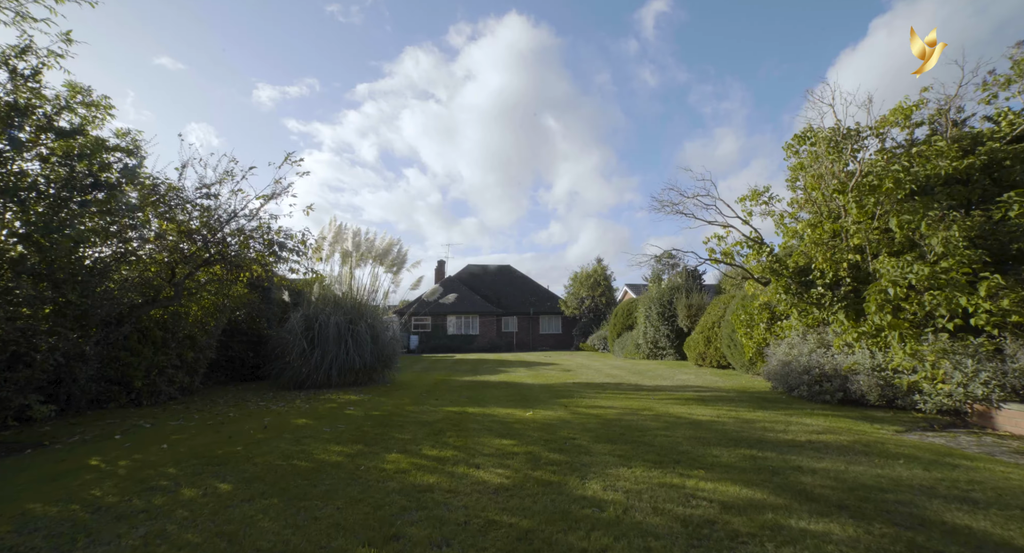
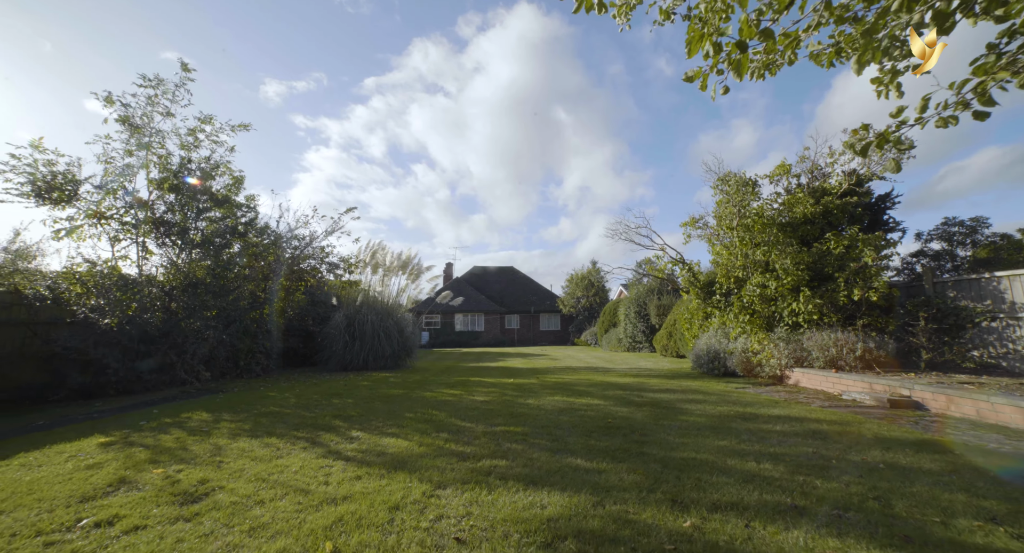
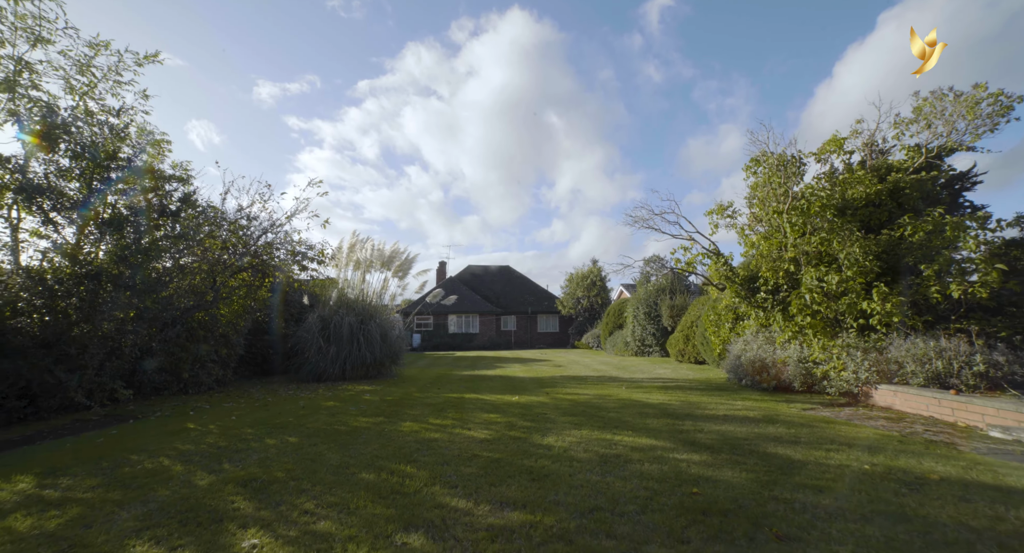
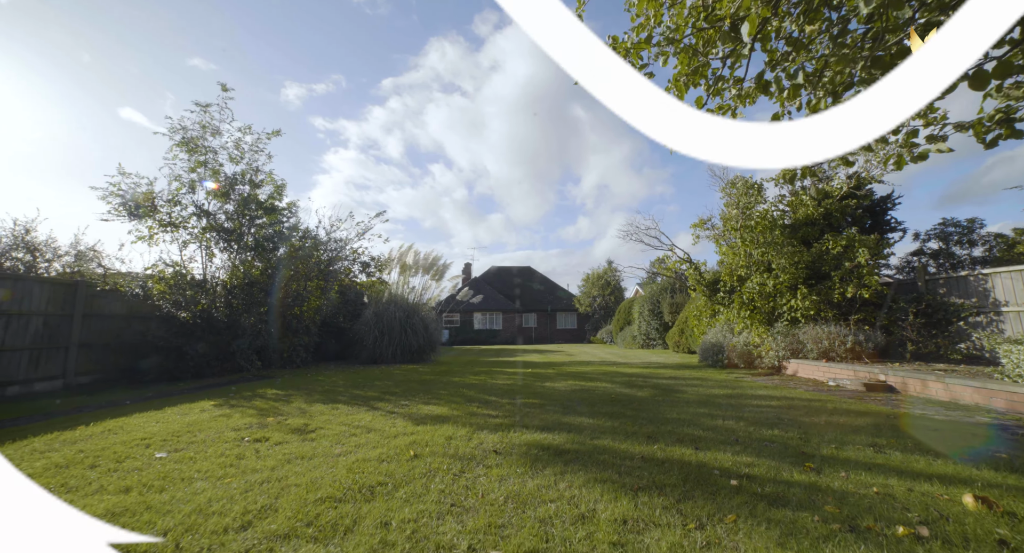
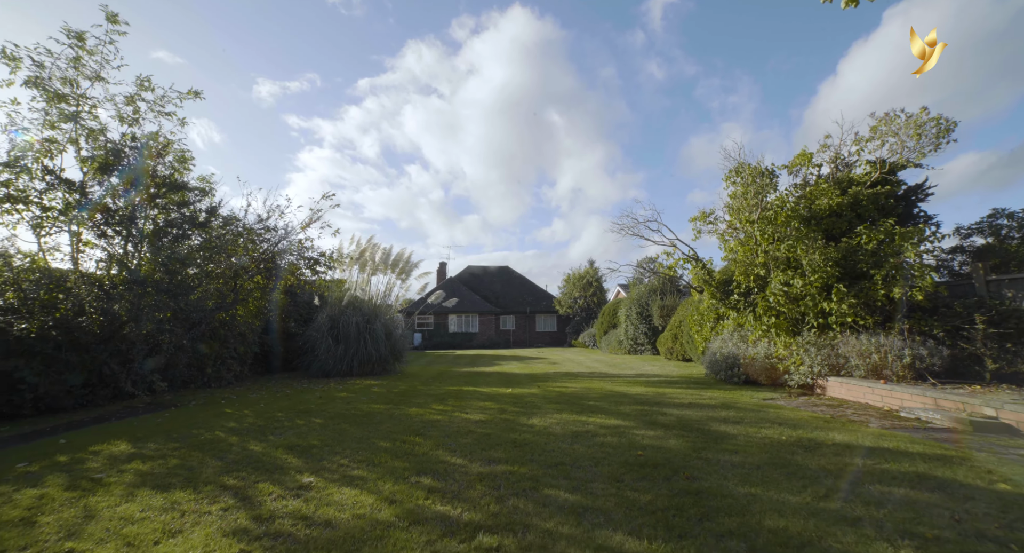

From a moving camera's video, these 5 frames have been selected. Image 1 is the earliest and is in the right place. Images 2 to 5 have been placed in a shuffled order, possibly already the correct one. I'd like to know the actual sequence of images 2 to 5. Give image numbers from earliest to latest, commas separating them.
3, 5, 2, 4
